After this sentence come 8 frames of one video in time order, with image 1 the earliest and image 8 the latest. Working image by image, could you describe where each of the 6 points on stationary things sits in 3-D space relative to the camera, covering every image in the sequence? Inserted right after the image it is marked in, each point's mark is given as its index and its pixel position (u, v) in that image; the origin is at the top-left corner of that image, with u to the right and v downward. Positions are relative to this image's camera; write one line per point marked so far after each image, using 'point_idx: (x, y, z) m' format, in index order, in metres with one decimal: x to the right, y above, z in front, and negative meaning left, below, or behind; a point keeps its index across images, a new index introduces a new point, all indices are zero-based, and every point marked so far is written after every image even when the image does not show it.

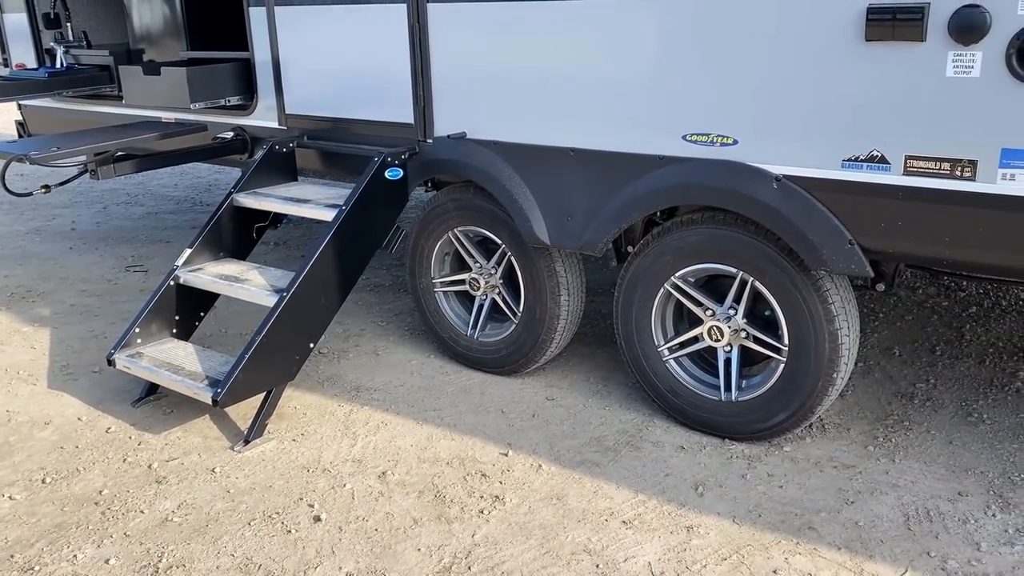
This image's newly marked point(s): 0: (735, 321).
0: (+0.7, -0.1, +2.5) m
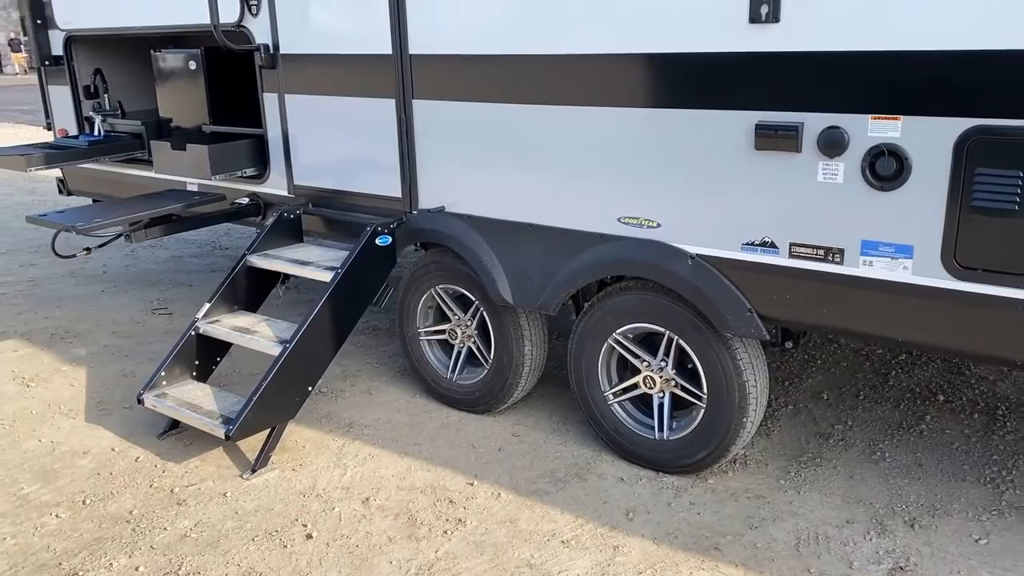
0: (+0.5, -0.3, +3.0) m
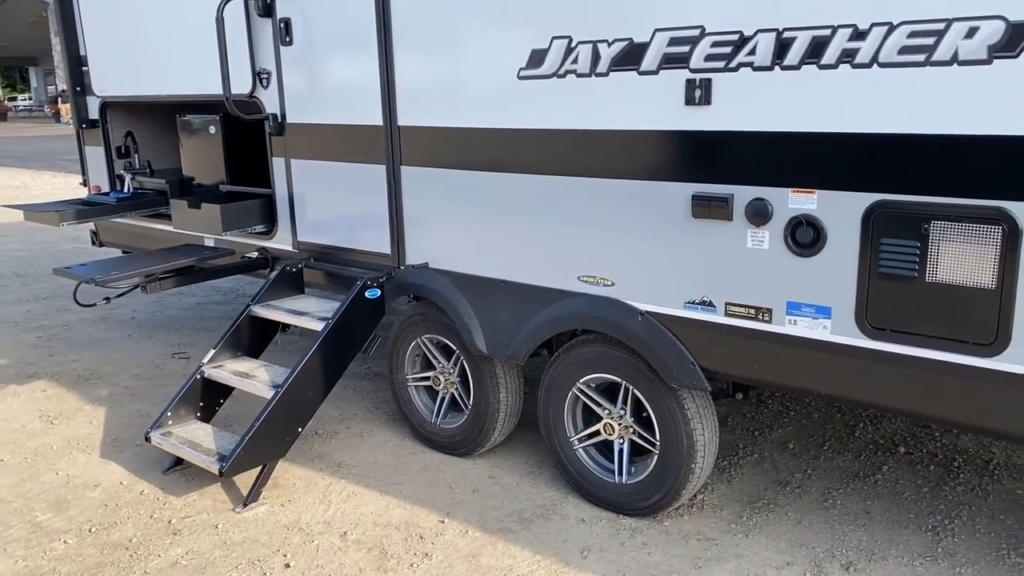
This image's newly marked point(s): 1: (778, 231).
0: (+0.4, -0.5, +3.2) m
1: (+0.8, +0.2, +2.6) m
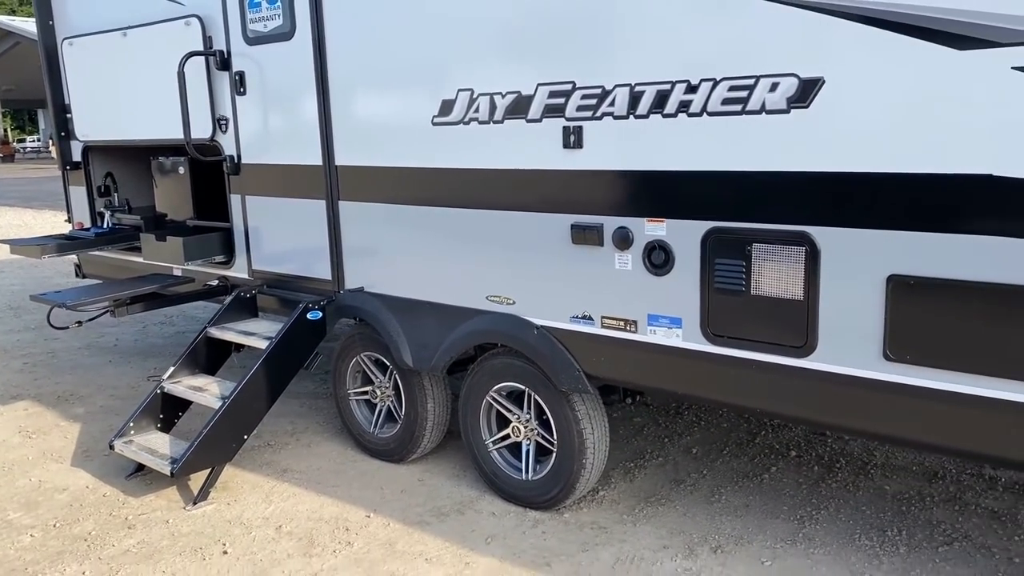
0: (+0.1, -0.6, +3.6) m
1: (+0.4, +0.1, +3.1) m
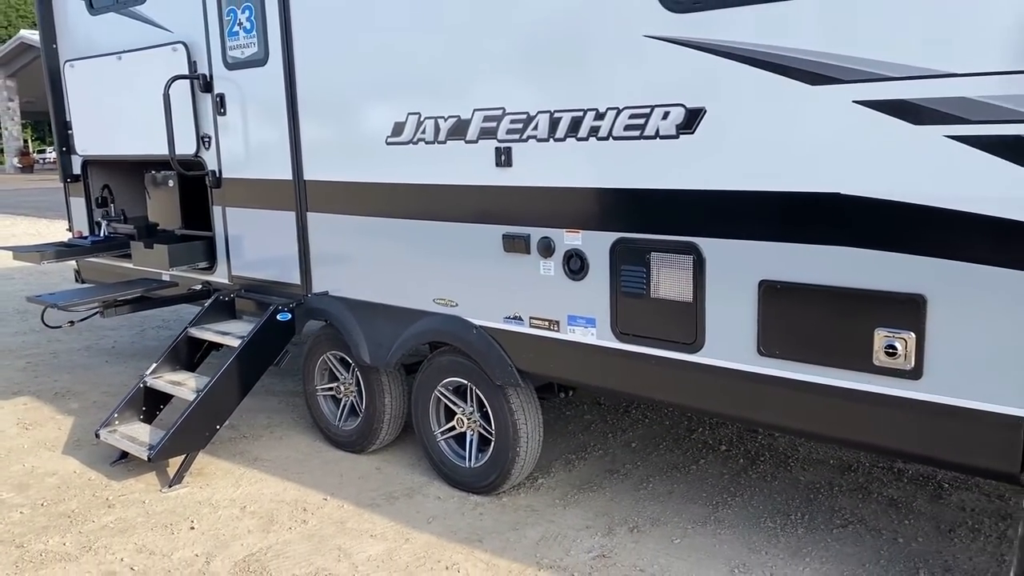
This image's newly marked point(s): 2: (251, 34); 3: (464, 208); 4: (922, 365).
0: (-0.2, -0.6, +4.0) m
1: (+0.2, +0.1, +3.4) m
2: (-1.4, +1.3, +4.5) m
3: (-0.2, +0.3, +3.7) m
4: (+1.2, -0.2, +2.6) m
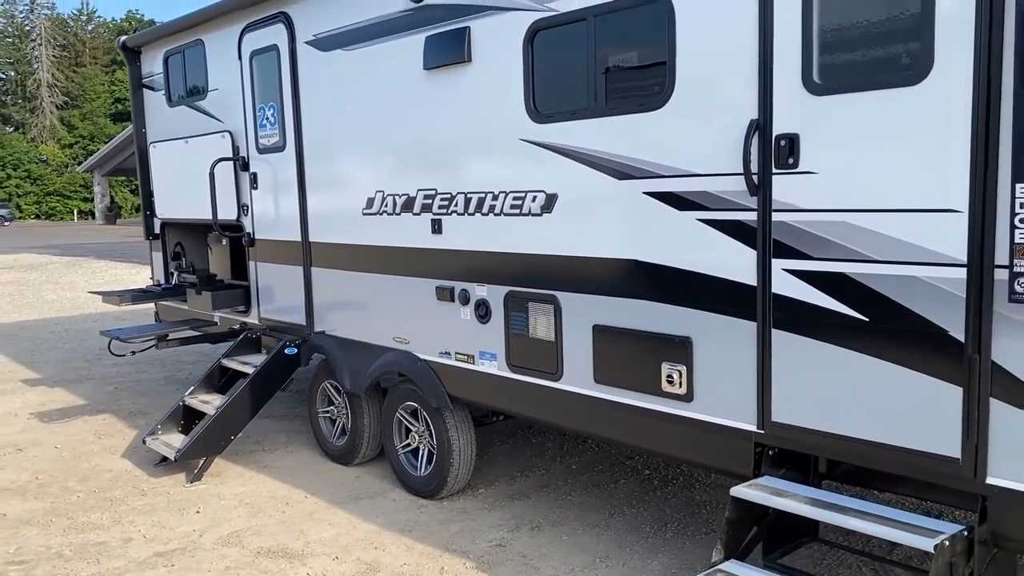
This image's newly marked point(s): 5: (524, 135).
0: (-0.5, -0.8, +4.9) m
1: (-0.2, -0.1, +4.4) m
2: (-1.6, +1.1, +5.7) m
3: (-0.5, +0.1, +4.7) m
4: (+0.7, -0.4, +3.3) m
5: (+0.1, +0.7, +4.0) m
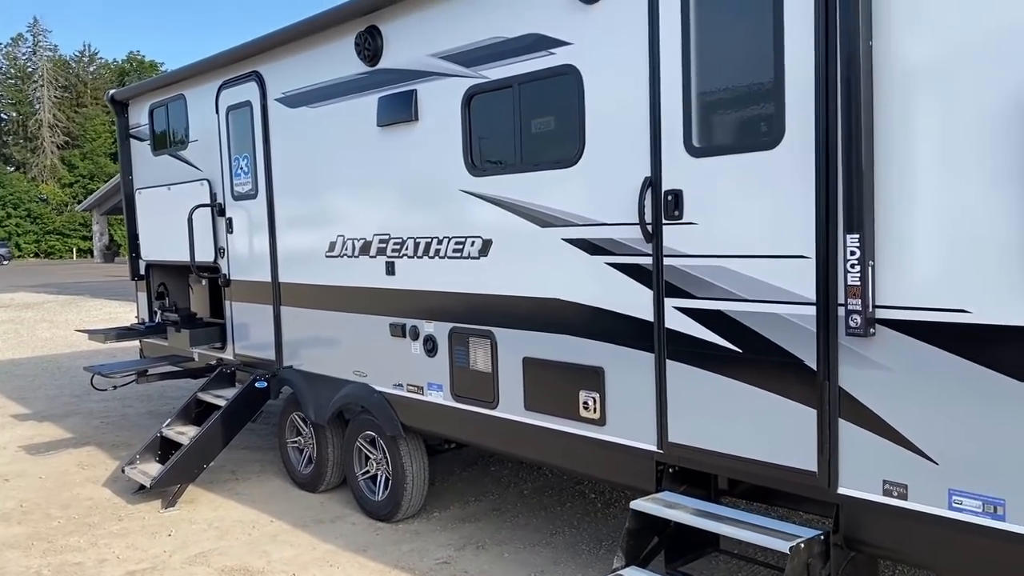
0: (-0.8, -1.0, +5.3) m
1: (-0.5, -0.3, +4.8) m
2: (-1.9, +0.8, +6.2) m
3: (-0.8, -0.1, +5.1) m
4: (+0.4, -0.6, +3.7) m
5: (-0.2, +0.5, +4.4) m
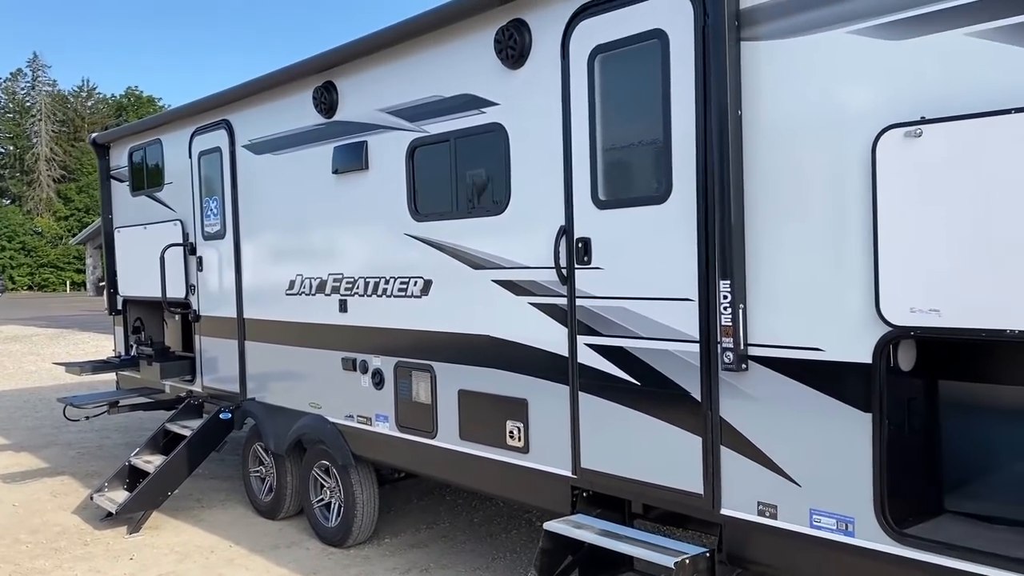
0: (-1.1, -1.3, +5.6) m
1: (-0.8, -0.5, +5.1) m
2: (-2.2, +0.5, +6.5) m
3: (-1.2, -0.3, +5.5) m
4: (+0.1, -0.7, +4.0) m
5: (-0.6, +0.3, +4.8) m
